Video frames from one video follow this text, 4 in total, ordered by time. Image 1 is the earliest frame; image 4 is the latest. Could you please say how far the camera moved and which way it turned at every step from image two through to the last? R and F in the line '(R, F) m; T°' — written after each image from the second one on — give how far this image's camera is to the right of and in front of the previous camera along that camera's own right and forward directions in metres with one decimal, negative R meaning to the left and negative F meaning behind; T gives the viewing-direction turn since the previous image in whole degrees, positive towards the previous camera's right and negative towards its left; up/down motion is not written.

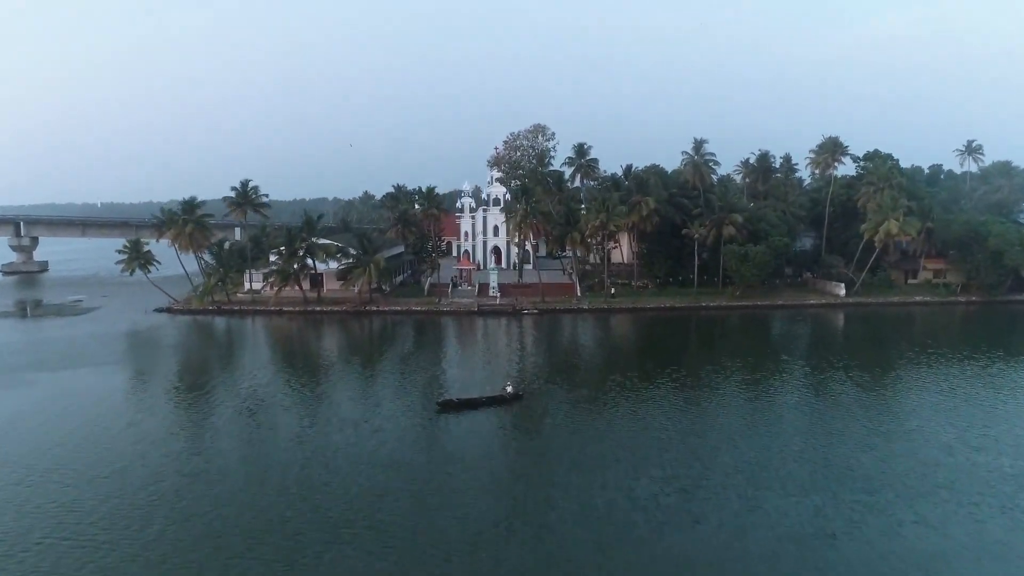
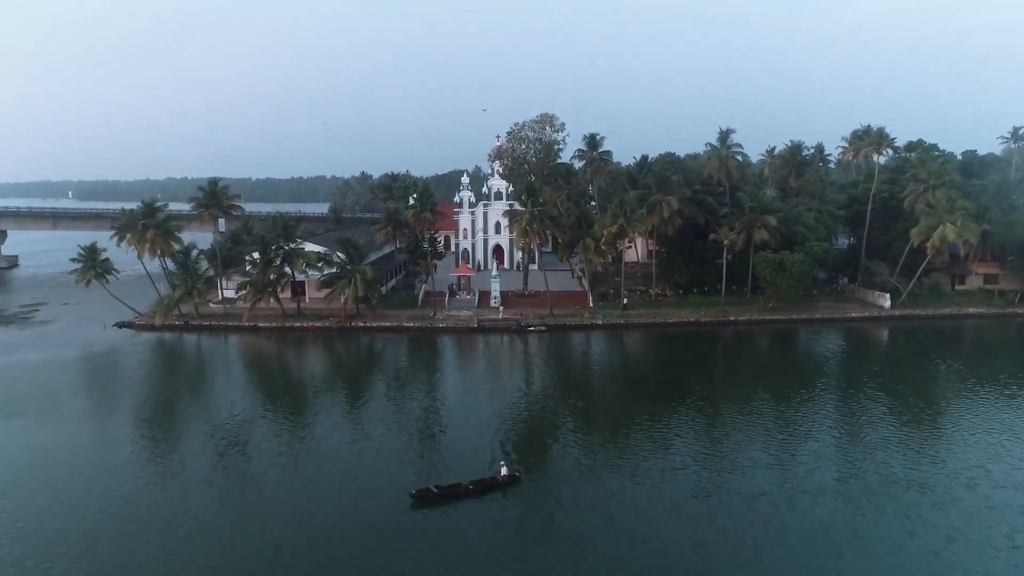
(-0.2, +5.2) m; 0°
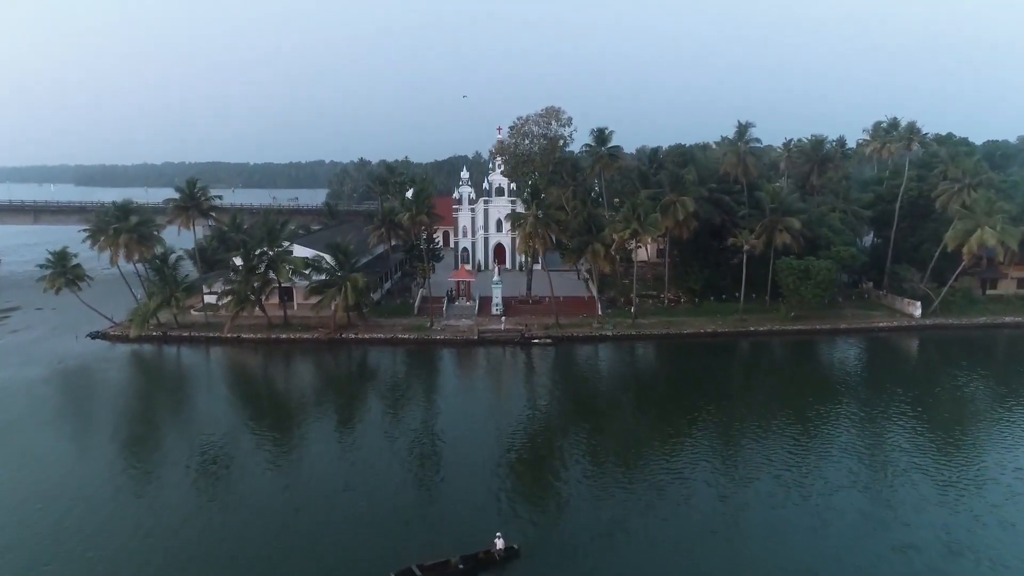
(-0.1, +2.9) m; 0°
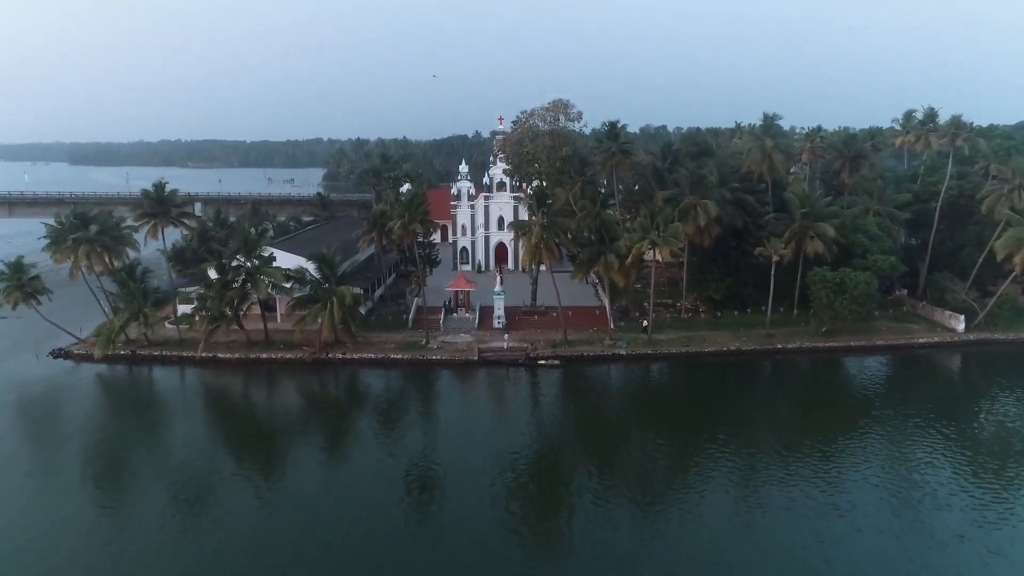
(-0.2, +3.6) m; 0°
